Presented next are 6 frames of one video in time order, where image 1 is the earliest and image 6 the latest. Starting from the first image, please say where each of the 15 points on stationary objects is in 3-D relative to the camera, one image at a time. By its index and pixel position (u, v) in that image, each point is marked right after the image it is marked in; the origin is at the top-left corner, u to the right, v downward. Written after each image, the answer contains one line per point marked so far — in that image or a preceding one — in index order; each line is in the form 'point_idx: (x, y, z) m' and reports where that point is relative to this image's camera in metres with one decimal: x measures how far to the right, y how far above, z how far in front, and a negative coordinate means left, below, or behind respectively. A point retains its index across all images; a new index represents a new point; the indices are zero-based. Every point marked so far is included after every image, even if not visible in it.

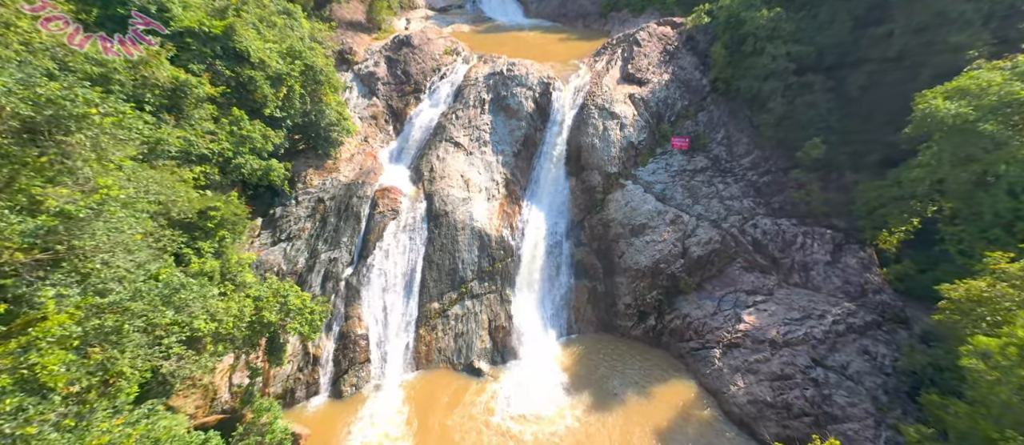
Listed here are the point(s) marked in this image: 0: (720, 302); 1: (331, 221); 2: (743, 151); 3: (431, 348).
0: (+8.2, -3.1, +16.3) m
1: (-8.2, +0.1, +18.8) m
2: (+10.4, +3.4, +18.7) m
3: (-3.4, -5.2, +17.0) m
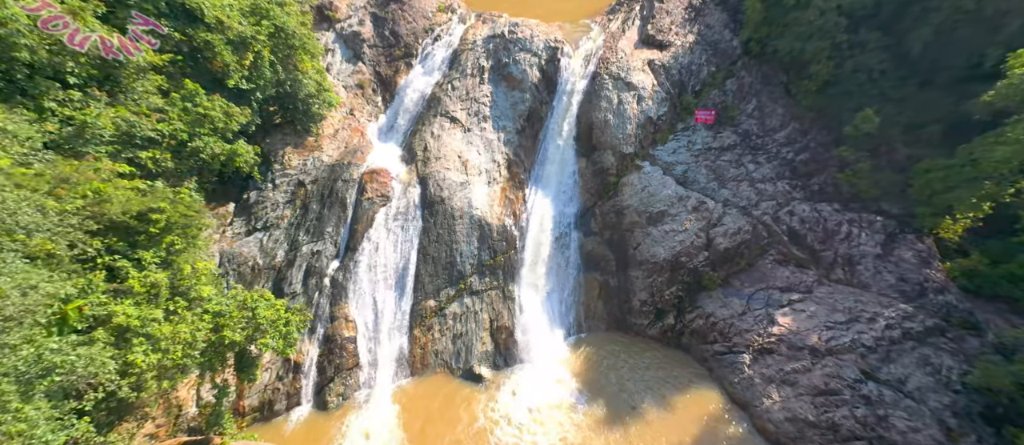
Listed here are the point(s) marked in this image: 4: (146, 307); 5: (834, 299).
0: (+8.4, -2.7, +14.6) m
1: (-8.0, +0.6, +16.7) m
2: (+10.5, +4.0, +16.5) m
3: (-3.2, -4.8, +15.4) m
4: (-7.8, -1.8, +8.8) m
5: (+10.3, -2.3, +13.3) m
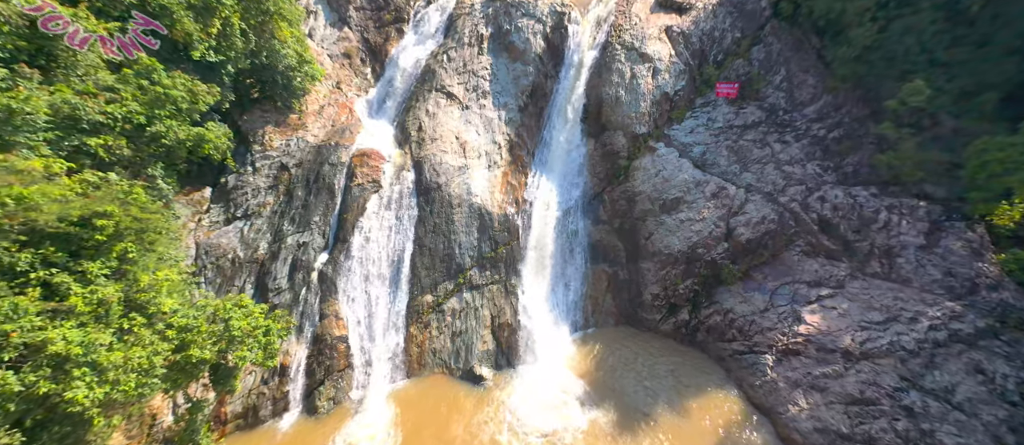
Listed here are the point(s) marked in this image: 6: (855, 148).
0: (+8.5, -2.3, +13.4) m
1: (-7.9, +1.0, +15.3) m
2: (+10.6, +4.5, +14.9) m
3: (-3.1, -4.5, +14.3) m
4: (-7.7, -1.9, +7.5) m
5: (+10.4, -2.1, +12.1) m
6: (+11.2, +2.5, +13.5) m
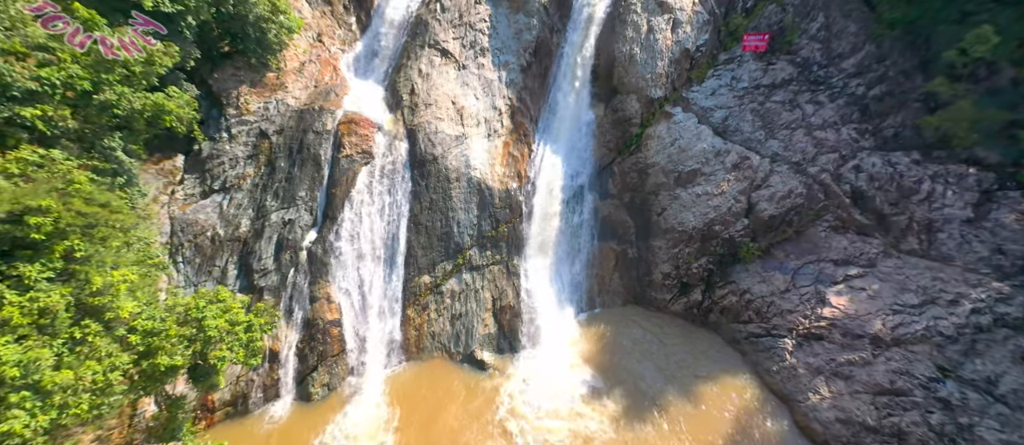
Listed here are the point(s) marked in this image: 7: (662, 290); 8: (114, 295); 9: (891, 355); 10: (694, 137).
0: (+8.6, -1.6, +12.5) m
1: (-7.8, +1.8, +13.9) m
2: (+10.7, +5.4, +13.2) m
3: (-3.0, -3.7, +13.6) m
4: (-7.5, -1.9, +6.5) m
5: (+10.5, -1.4, +11.2) m
6: (+11.3, +3.3, +12.1) m
7: (+5.3, -2.4, +14.5) m
8: (-7.5, -1.3, +7.7) m
9: (+9.6, -3.4, +10.5) m
10: (+6.4, +3.0, +14.3) m
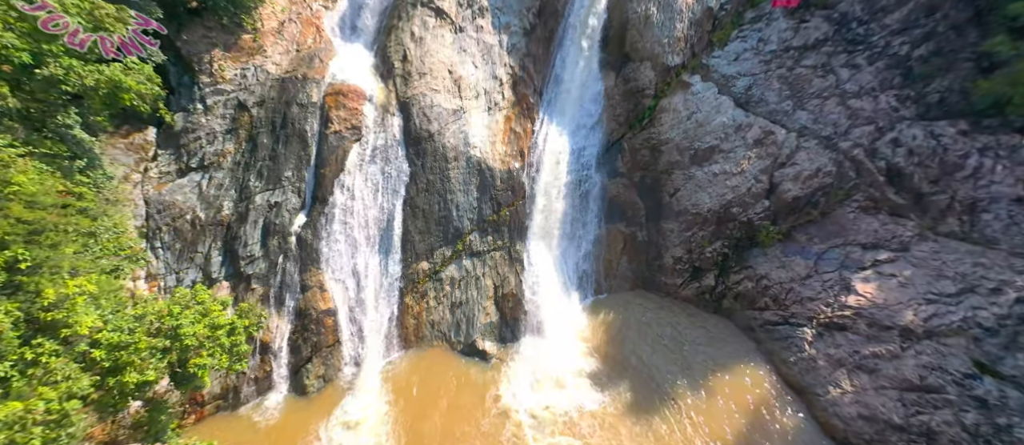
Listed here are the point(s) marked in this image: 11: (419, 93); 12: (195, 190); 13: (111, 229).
0: (+8.7, -1.1, +11.7) m
1: (-7.7, +2.4, +12.7) m
2: (+10.8, +5.9, +11.8) m
3: (-2.8, -3.1, +12.9) m
4: (-7.4, -2.0, +5.7) m
5: (+10.7, -1.1, +10.4) m
6: (+11.4, +3.7, +10.9) m
7: (+5.4, -1.7, +13.7) m
8: (-7.3, -1.3, +6.9) m
9: (+9.8, -3.1, +9.9) m
10: (+6.5, +3.6, +13.1) m
11: (-3.0, +4.3, +13.4) m
12: (-9.4, +0.8, +12.2) m
13: (-9.2, -0.2, +9.5) m
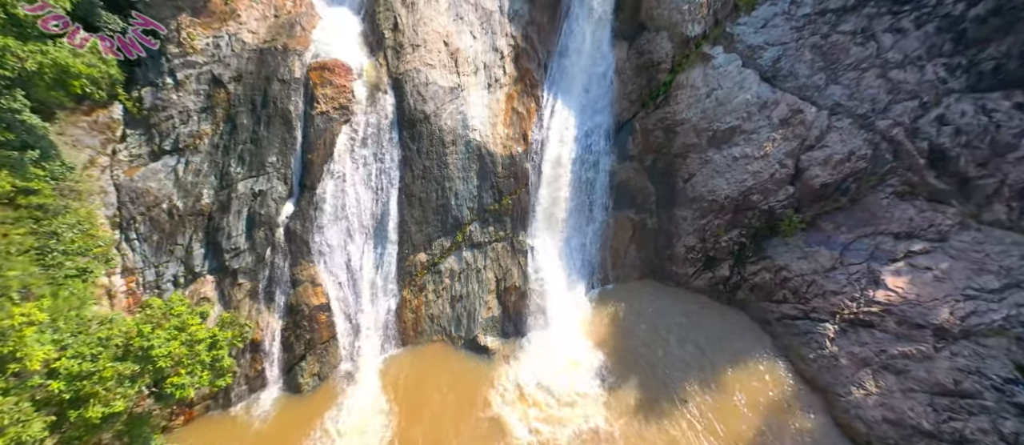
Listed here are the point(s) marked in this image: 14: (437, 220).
0: (+8.8, -0.8, +10.9) m
1: (-7.6, +2.6, +11.6) m
2: (+10.9, +6.2, +10.4) m
3: (-2.7, -2.8, +12.2) m
4: (-7.2, -2.3, +4.9) m
5: (+10.8, -0.9, +9.6) m
6: (+11.5, +4.0, +9.7) m
7: (+5.5, -1.2, +12.9) m
8: (-7.2, -1.5, +6.0) m
9: (+9.9, -2.9, +9.2) m
10: (+6.5, +4.0, +11.9) m
11: (-3.0, +4.6, +12.1) m
12: (-9.3, +1.1, +11.1) m
13: (-9.1, -0.2, +8.6) m
14: (-2.2, +0.1, +12.1) m
